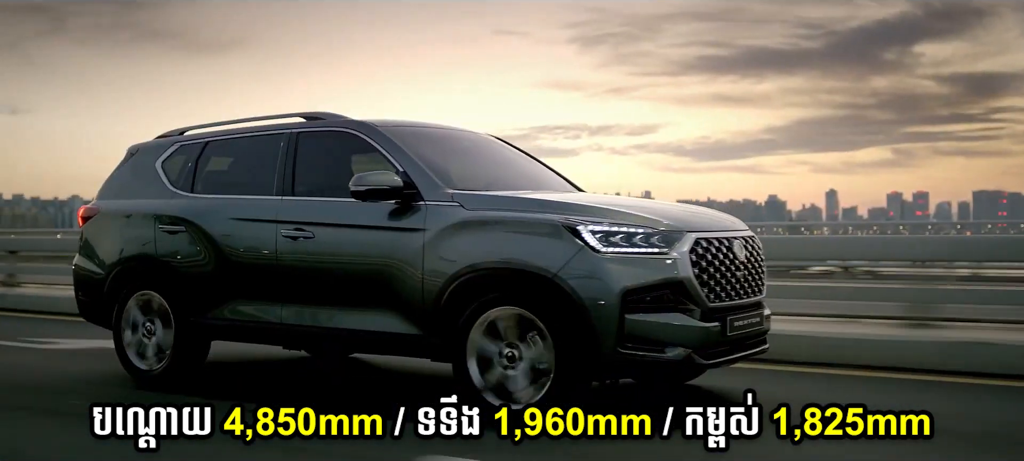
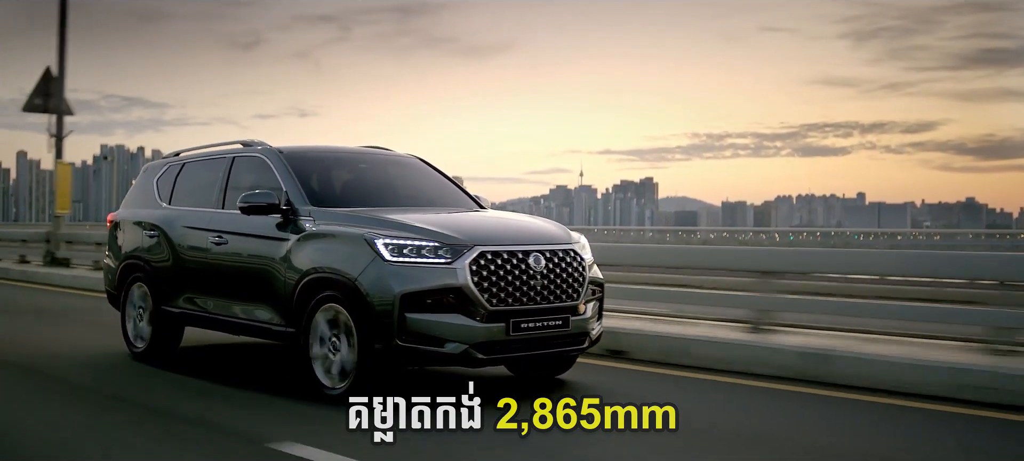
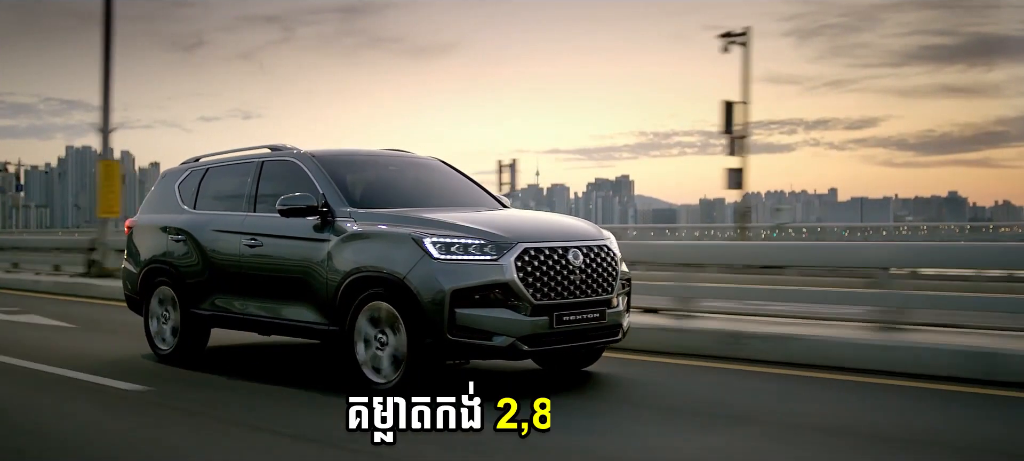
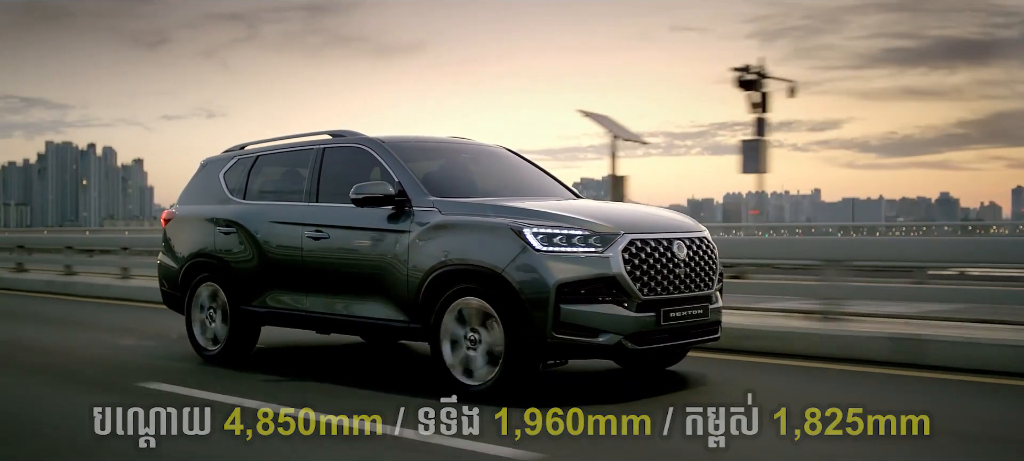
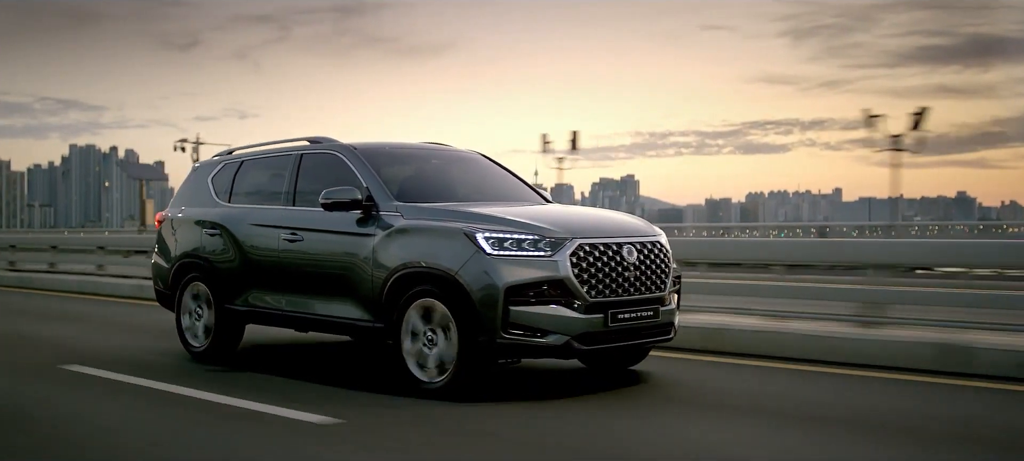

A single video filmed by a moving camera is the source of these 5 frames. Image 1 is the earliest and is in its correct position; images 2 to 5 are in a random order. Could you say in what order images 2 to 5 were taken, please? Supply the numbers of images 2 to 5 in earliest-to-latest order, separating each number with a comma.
4, 5, 3, 2
